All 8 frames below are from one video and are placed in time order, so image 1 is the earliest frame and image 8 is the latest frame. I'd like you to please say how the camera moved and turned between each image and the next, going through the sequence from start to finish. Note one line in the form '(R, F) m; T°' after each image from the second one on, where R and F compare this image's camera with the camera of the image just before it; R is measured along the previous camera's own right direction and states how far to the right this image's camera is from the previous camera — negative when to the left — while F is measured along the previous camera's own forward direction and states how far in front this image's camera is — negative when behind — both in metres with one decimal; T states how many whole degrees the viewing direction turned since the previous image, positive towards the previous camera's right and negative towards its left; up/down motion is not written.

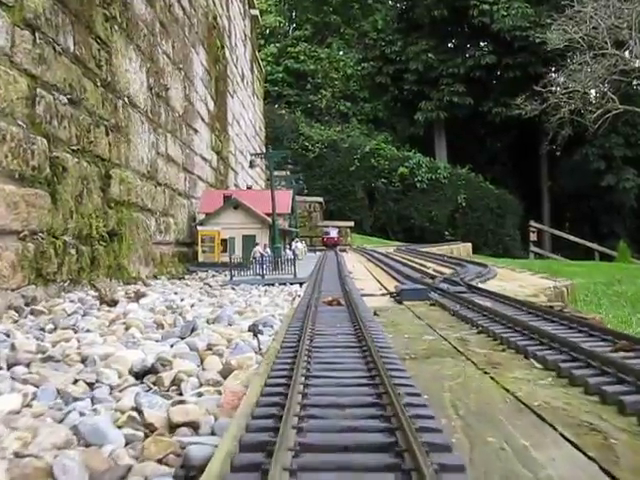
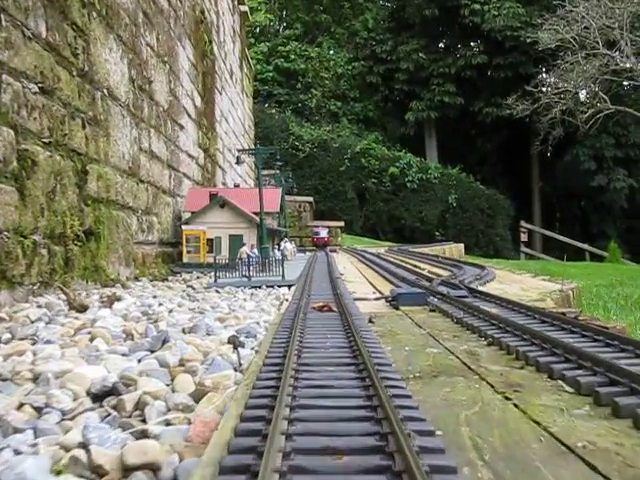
(0.0, +0.4) m; +1°
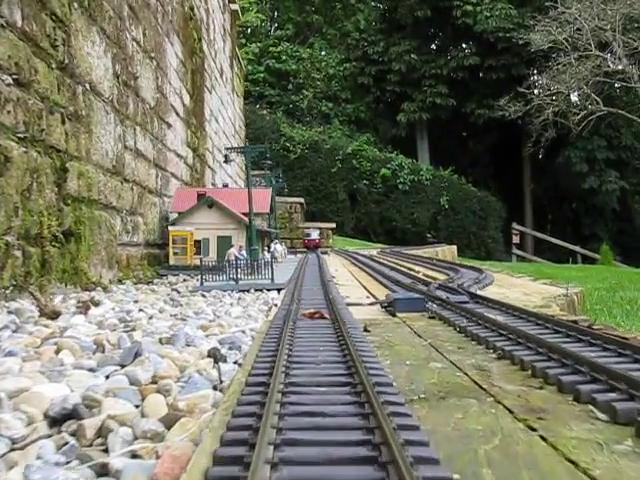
(0.0, +0.3) m; +1°
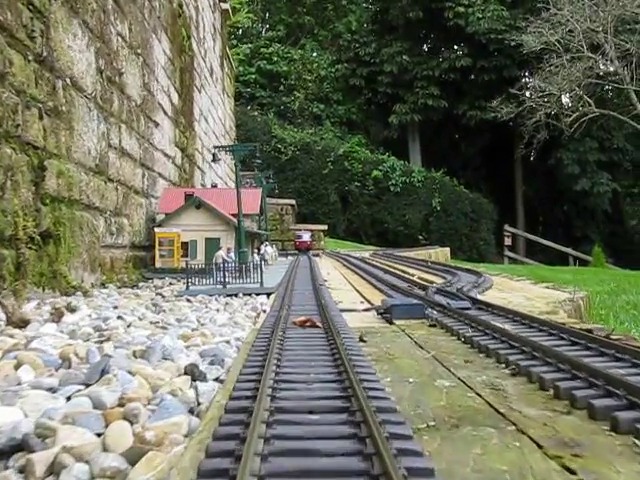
(0.0, +0.3) m; +1°
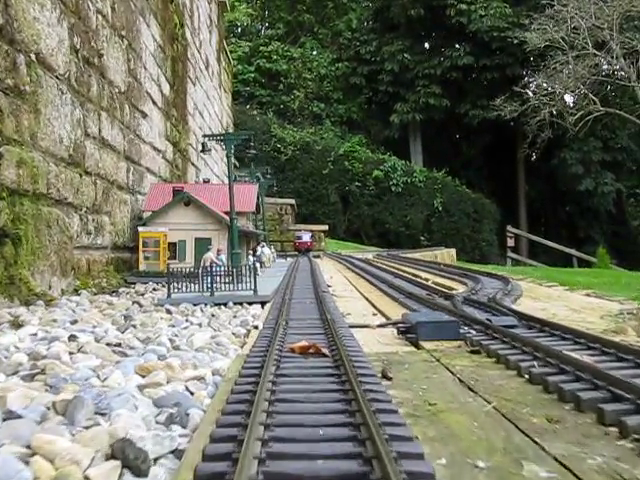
(0.0, +1.0) m; 0°
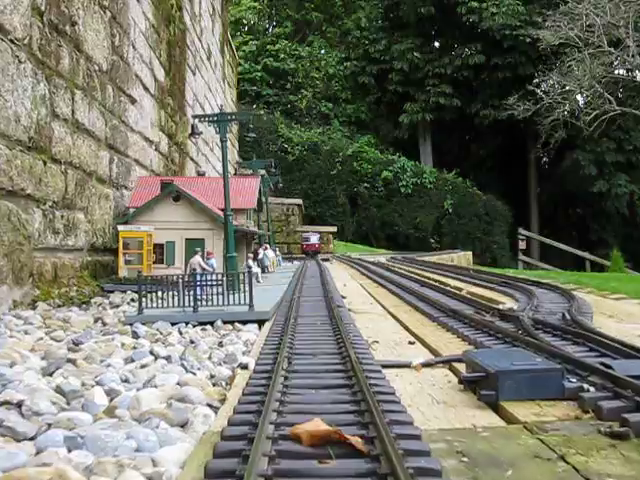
(0.0, +1.3) m; 0°
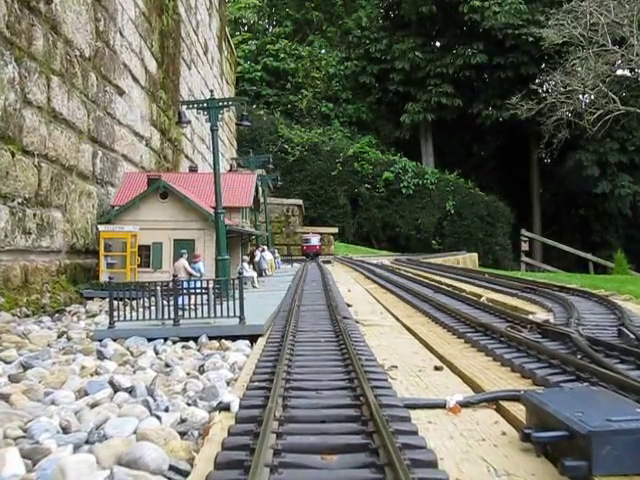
(0.0, +0.7) m; 0°
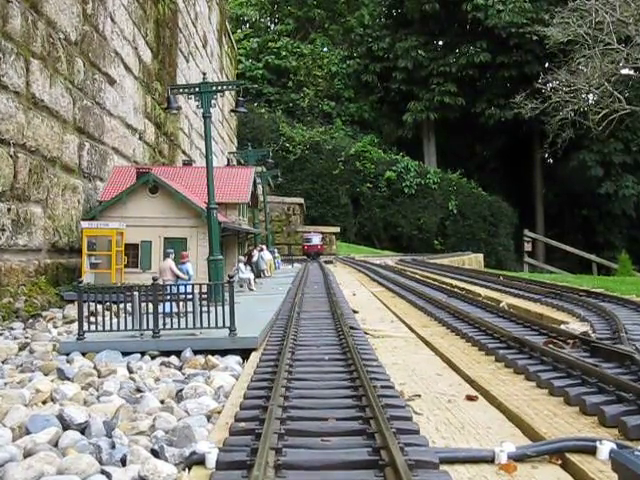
(0.0, +0.5) m; 0°
